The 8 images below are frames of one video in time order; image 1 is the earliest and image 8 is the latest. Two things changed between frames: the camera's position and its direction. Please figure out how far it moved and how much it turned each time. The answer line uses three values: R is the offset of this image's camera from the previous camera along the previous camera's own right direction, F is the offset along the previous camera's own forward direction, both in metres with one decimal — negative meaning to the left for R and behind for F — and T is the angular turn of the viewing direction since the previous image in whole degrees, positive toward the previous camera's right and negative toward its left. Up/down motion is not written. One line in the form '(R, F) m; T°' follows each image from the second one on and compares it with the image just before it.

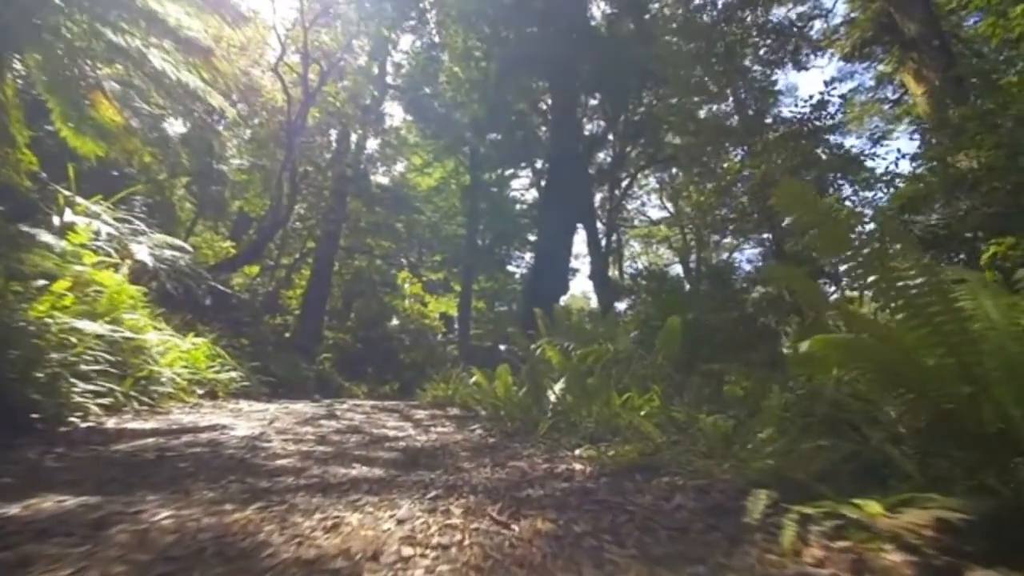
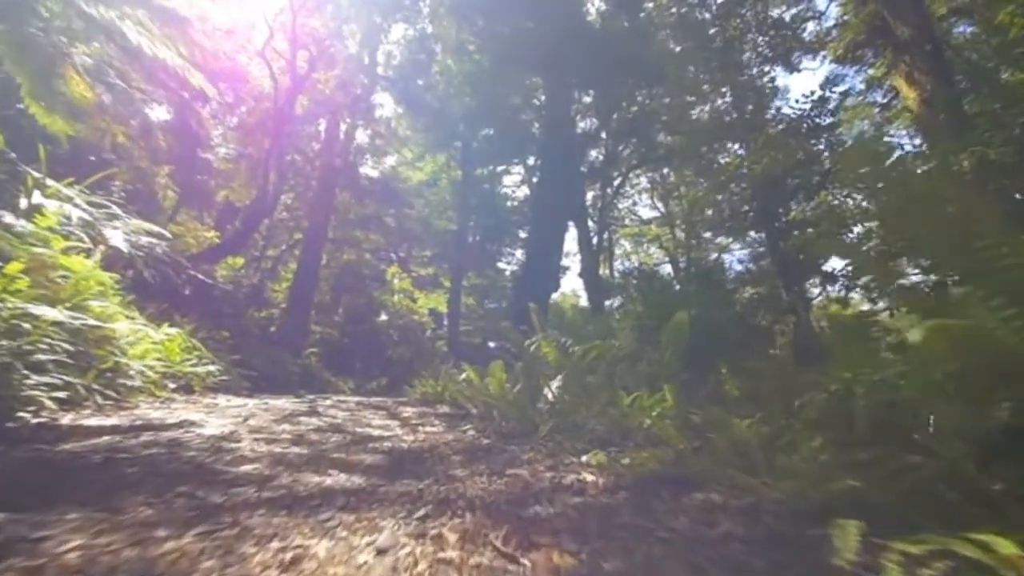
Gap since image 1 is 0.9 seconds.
(0.0, +0.4) m; +1°
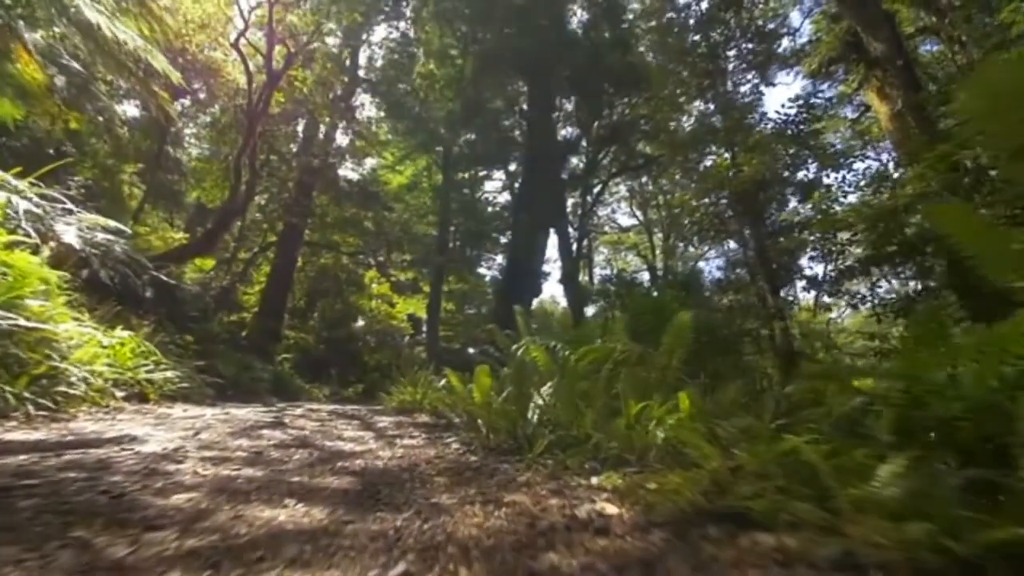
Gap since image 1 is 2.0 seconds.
(-0.1, +0.5) m; +2°
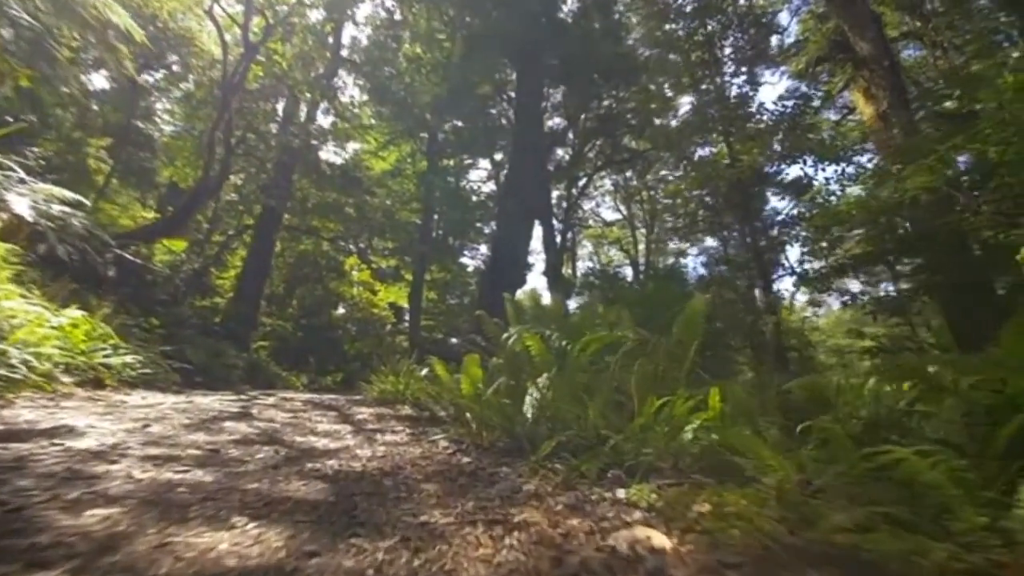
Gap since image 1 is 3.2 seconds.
(-0.1, +0.5) m; +1°
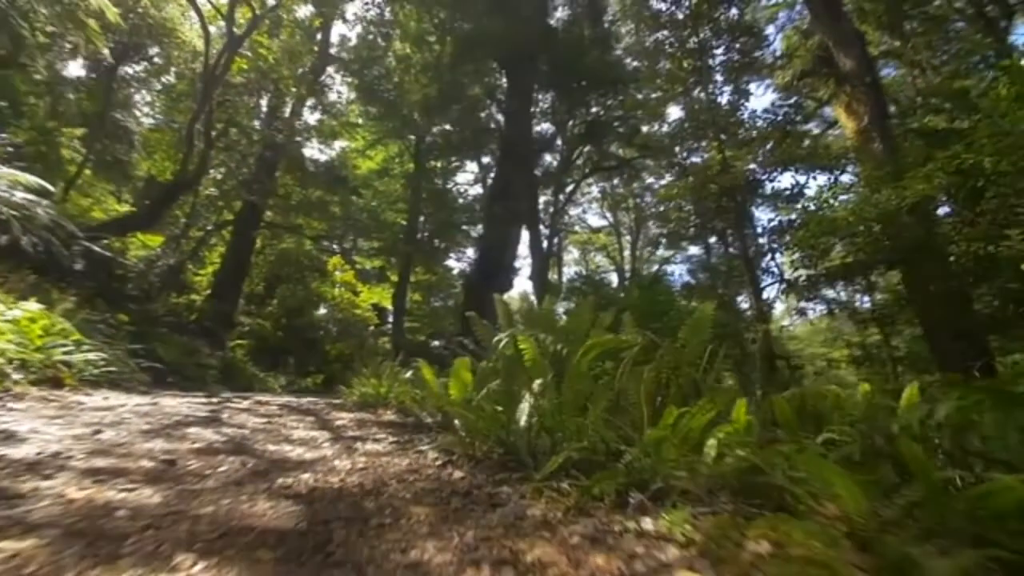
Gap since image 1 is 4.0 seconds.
(-0.1, +0.3) m; +1°
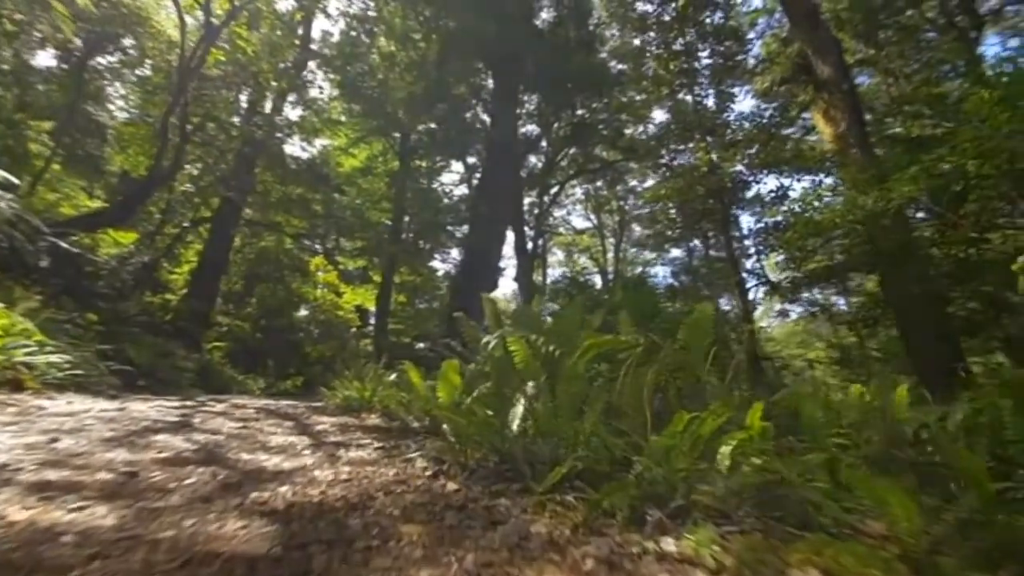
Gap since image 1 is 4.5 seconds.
(0.0, +0.2) m; +1°
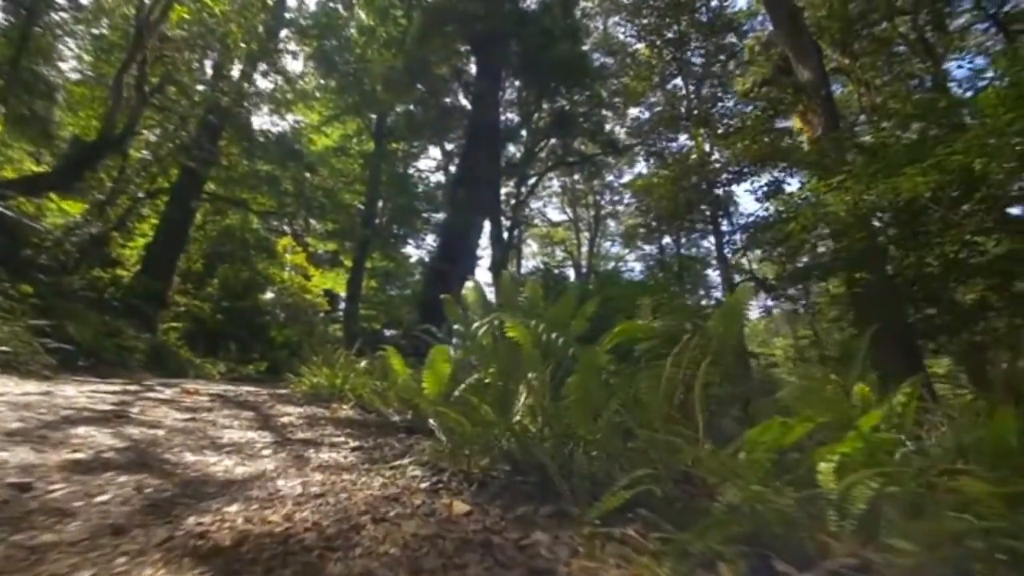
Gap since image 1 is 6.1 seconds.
(-0.2, +0.6) m; +2°
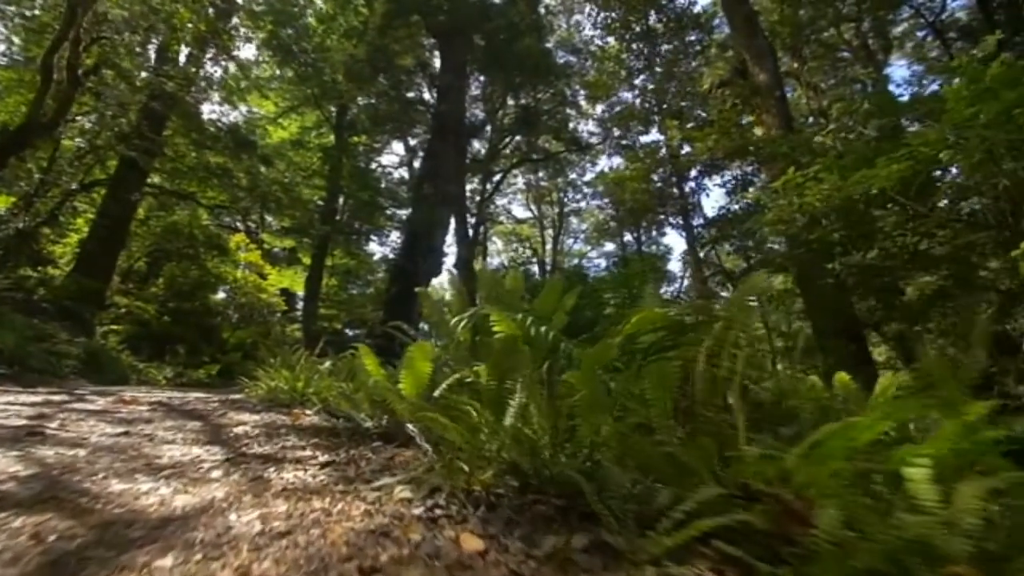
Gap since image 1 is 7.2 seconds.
(-0.1, +0.4) m; +3°
